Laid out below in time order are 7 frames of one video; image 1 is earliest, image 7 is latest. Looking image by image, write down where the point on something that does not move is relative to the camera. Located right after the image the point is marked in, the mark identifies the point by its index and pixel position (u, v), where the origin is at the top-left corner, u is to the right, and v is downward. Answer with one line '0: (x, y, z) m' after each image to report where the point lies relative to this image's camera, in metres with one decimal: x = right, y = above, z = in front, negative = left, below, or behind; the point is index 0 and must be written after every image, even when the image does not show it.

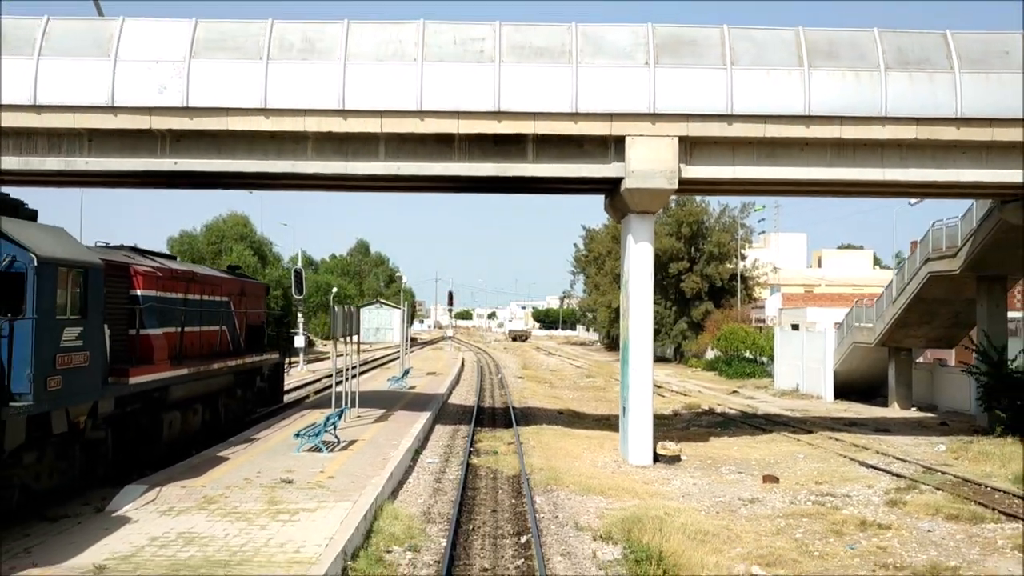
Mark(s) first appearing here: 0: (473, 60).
0: (-0.7, +3.9, +14.6) m
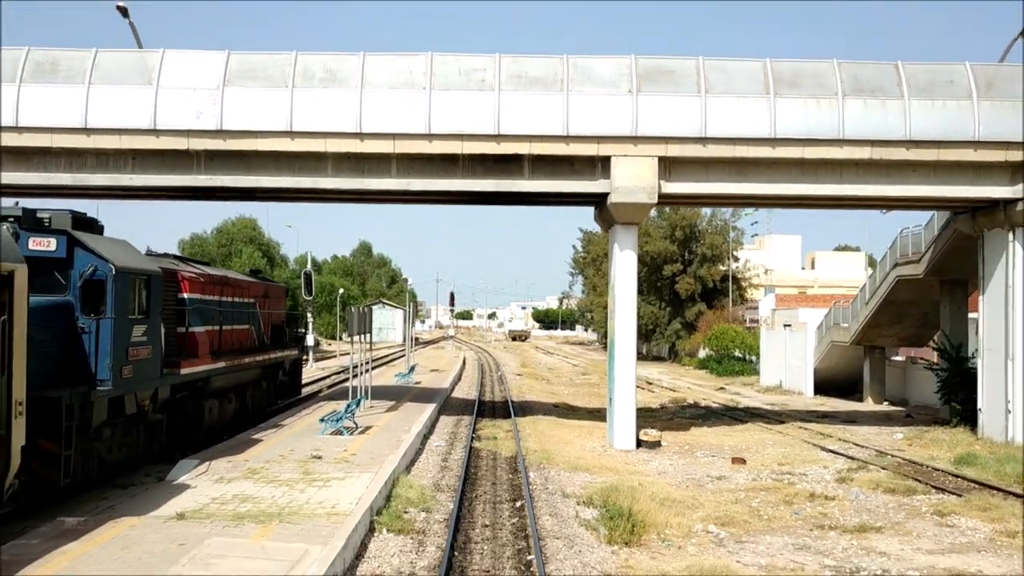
0: (-0.7, +3.8, +16.4) m
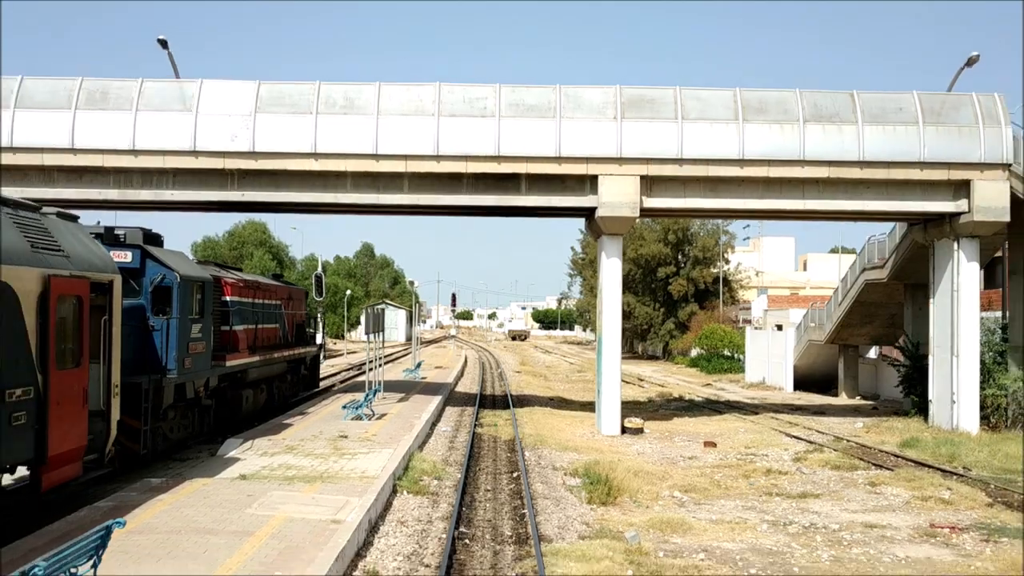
0: (-0.7, +3.7, +18.5) m
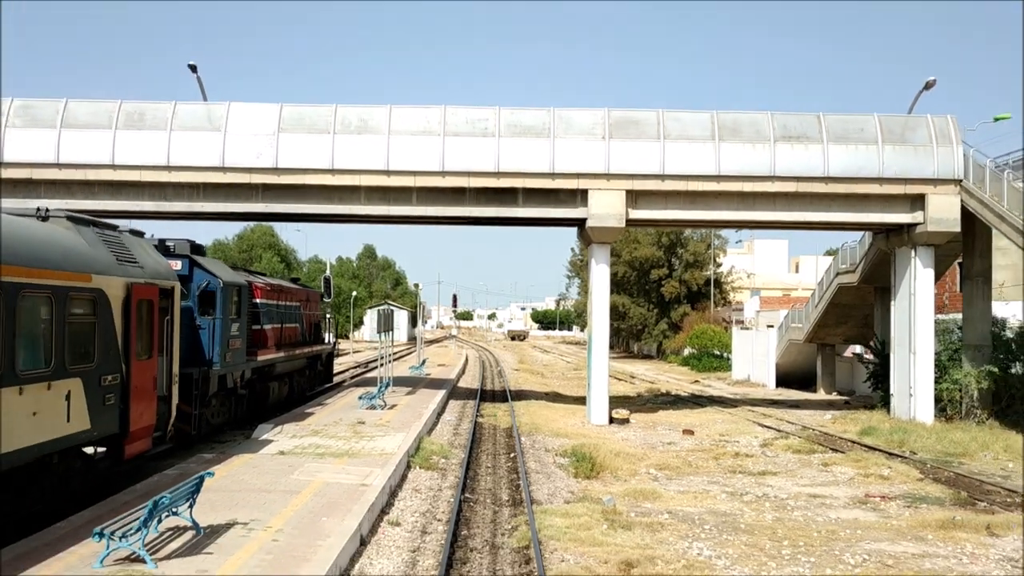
0: (-0.8, +3.7, +20.4) m
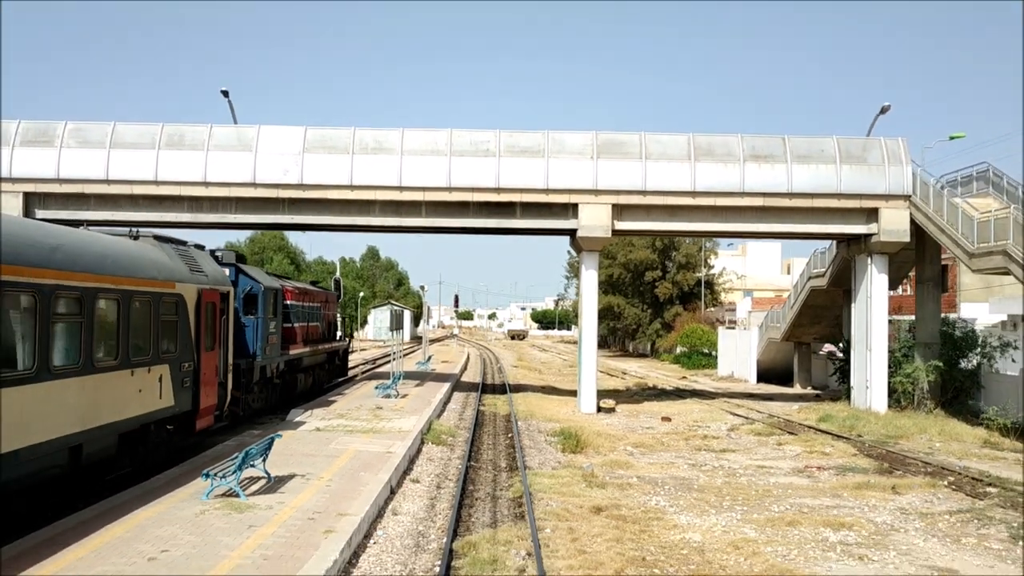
0: (-0.8, +3.6, +23.0) m
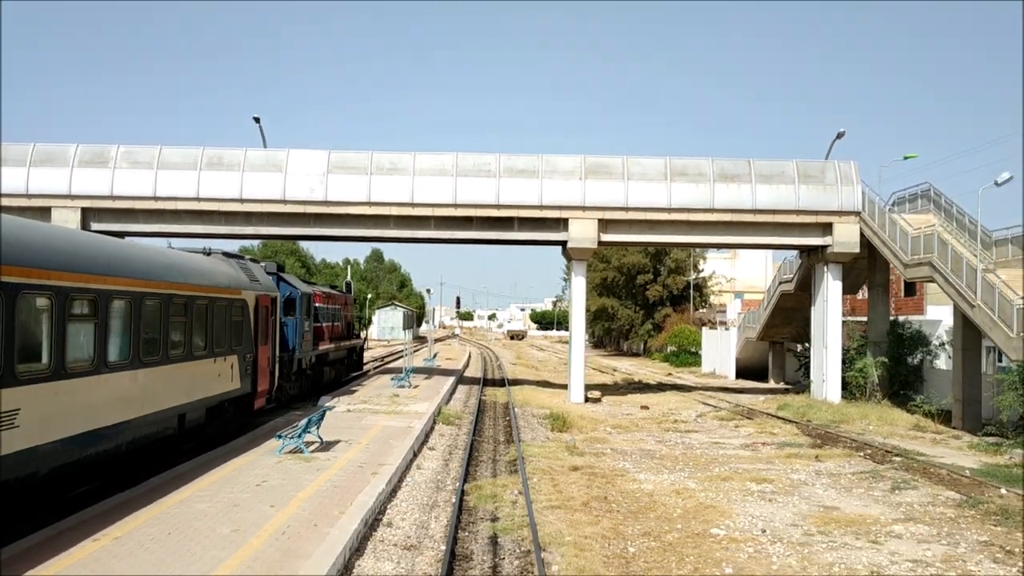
0: (-0.9, +3.5, +26.2) m
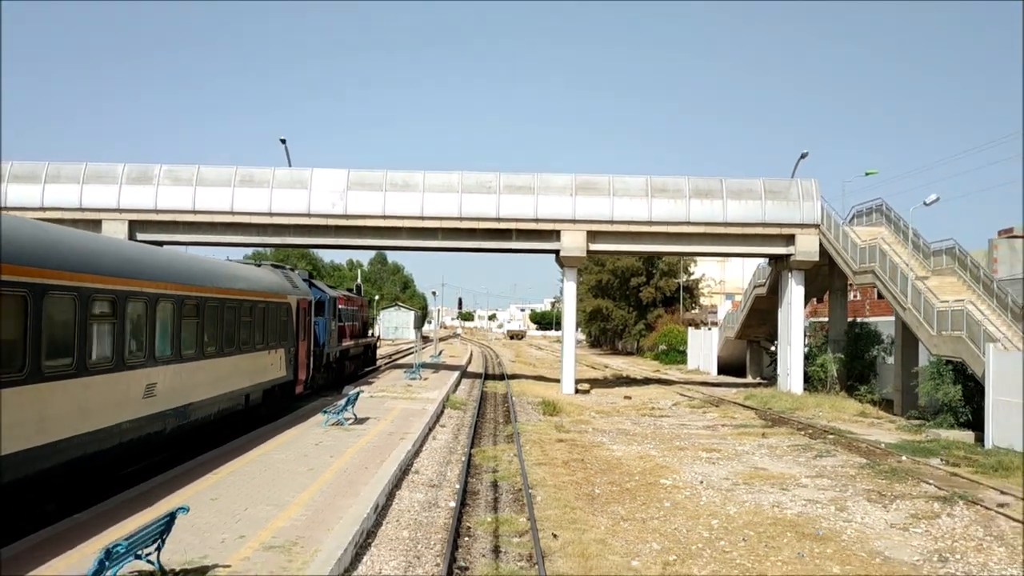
0: (-0.9, +3.3, +29.5) m
